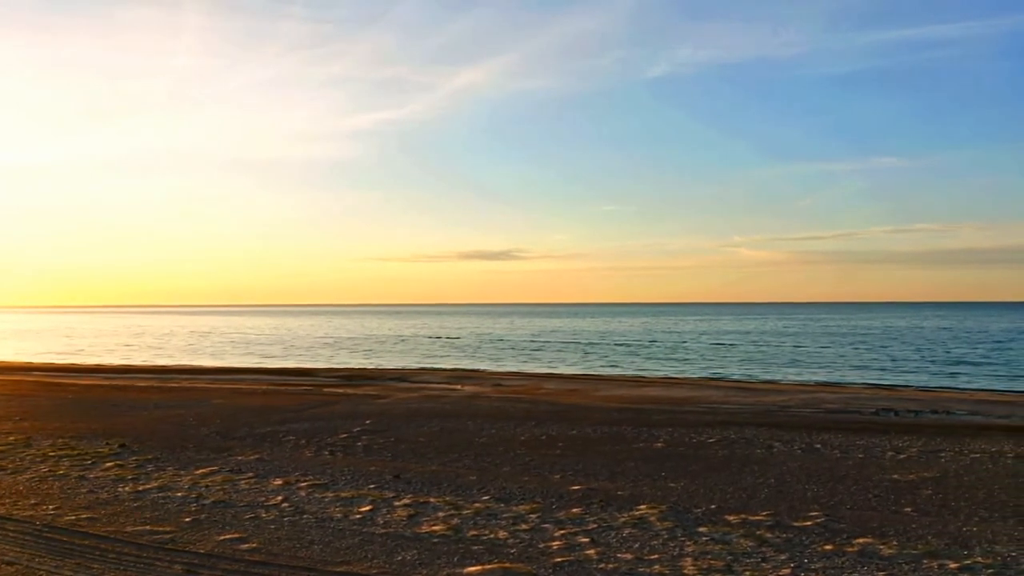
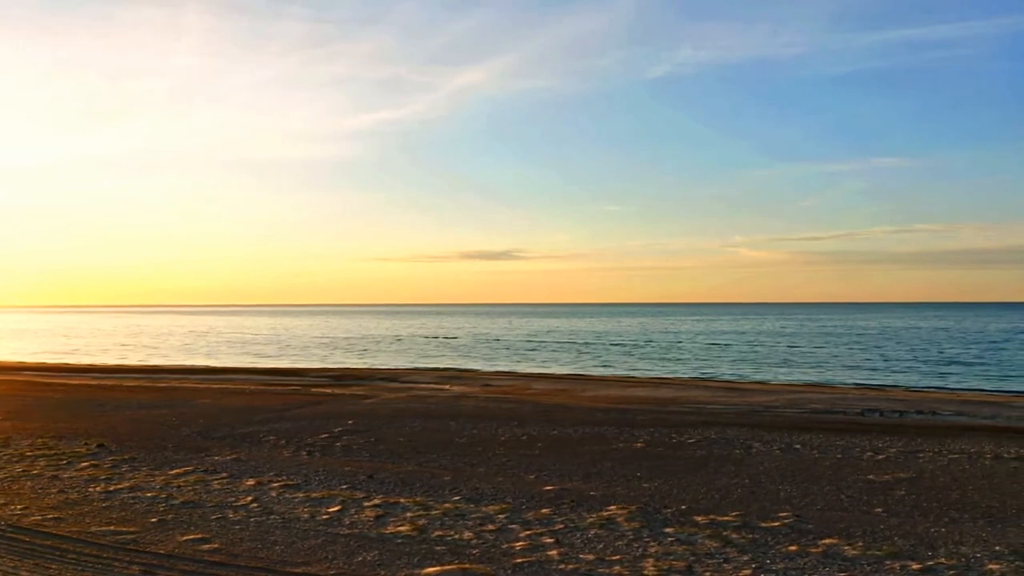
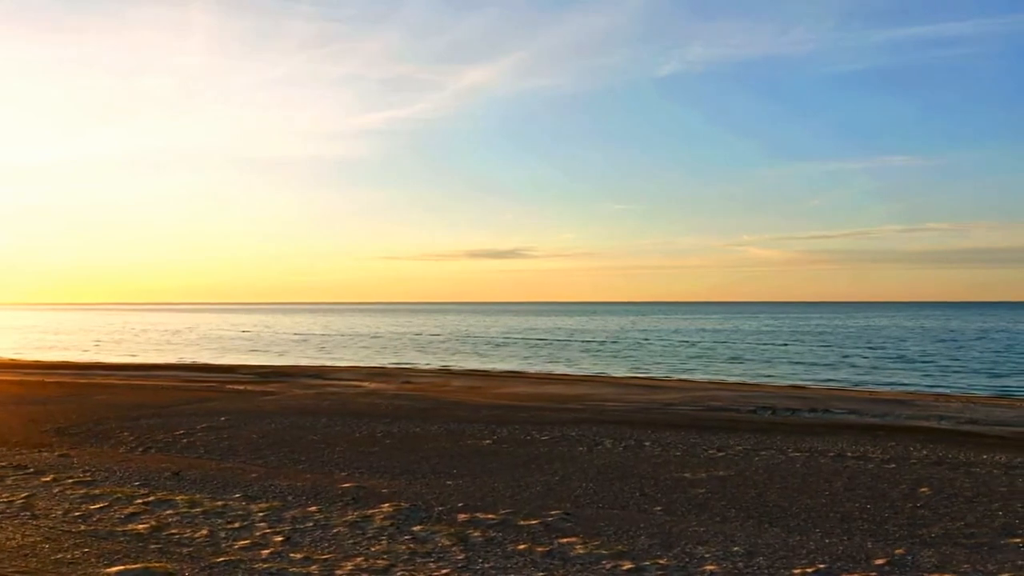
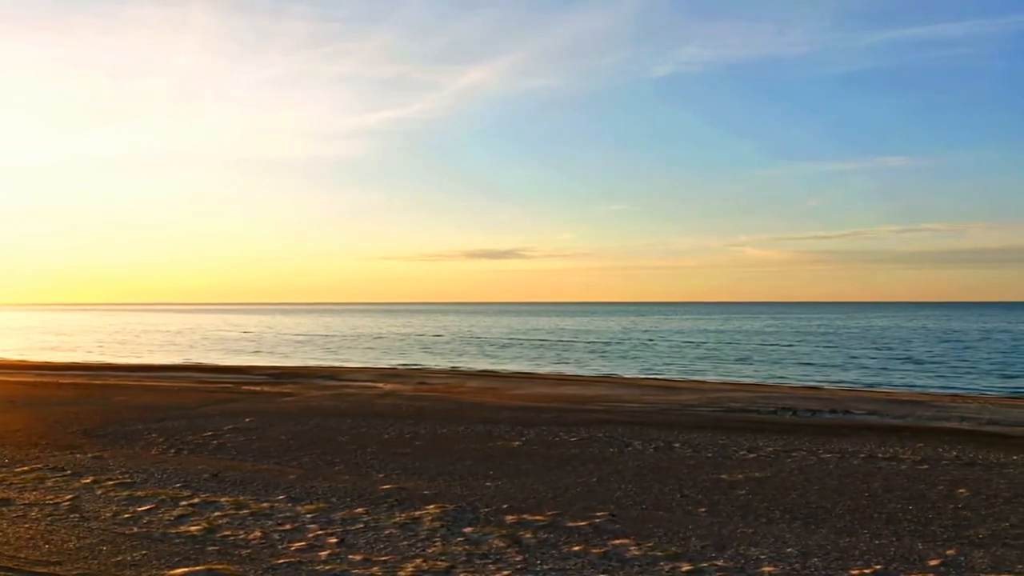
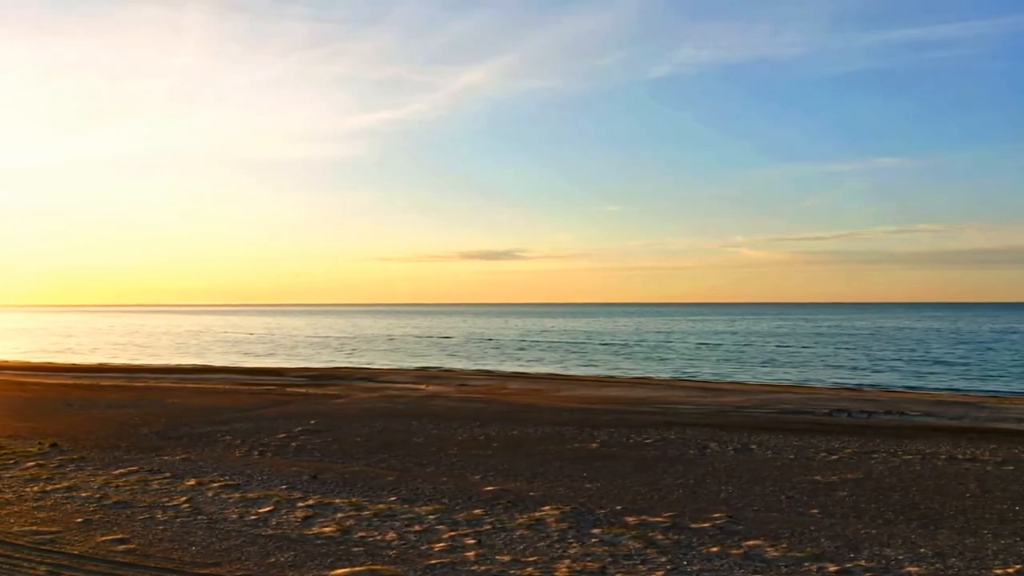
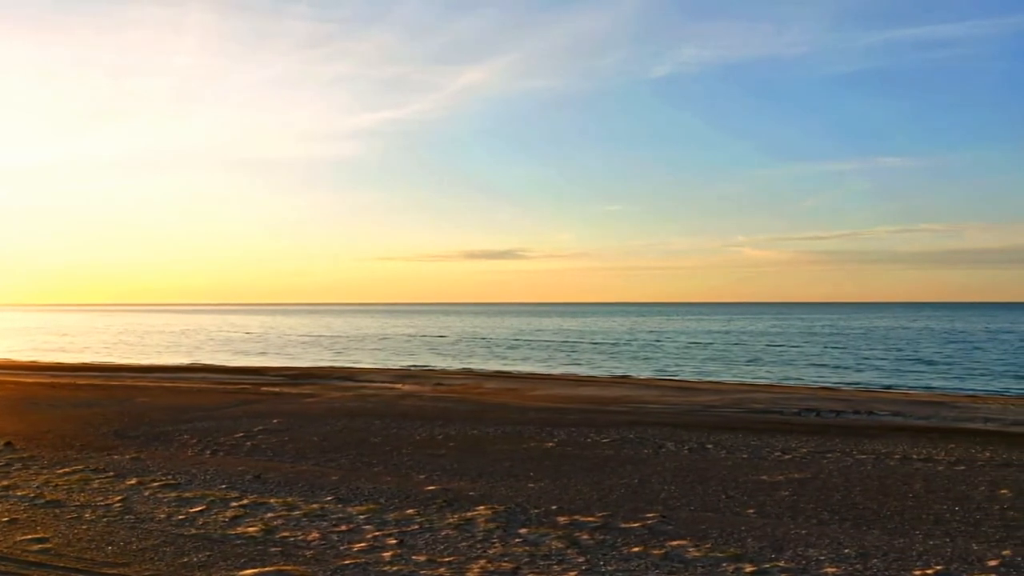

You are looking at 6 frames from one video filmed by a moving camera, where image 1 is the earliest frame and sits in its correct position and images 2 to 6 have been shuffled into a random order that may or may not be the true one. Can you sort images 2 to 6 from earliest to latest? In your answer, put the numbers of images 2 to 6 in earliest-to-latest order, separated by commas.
2, 5, 6, 4, 3
